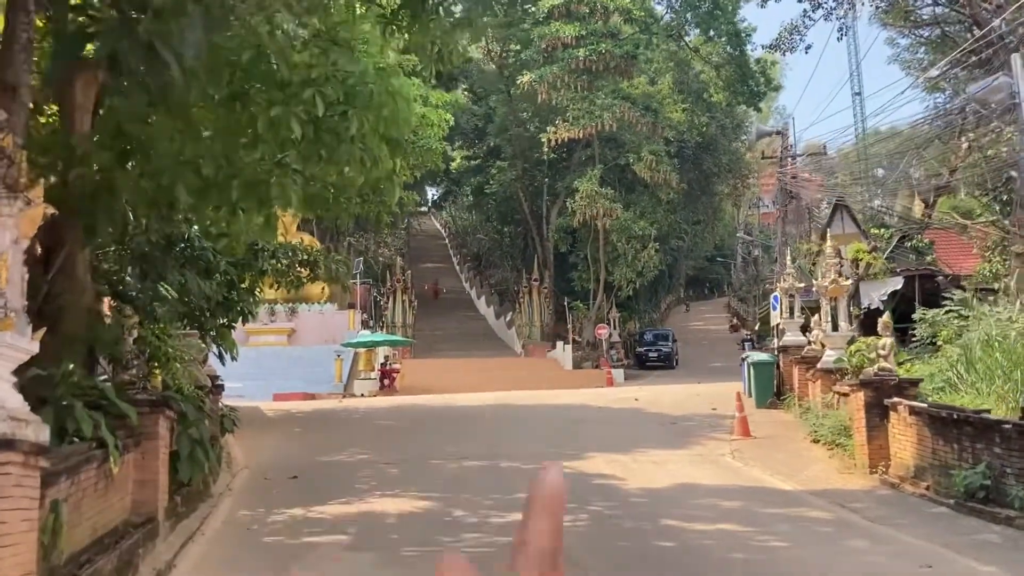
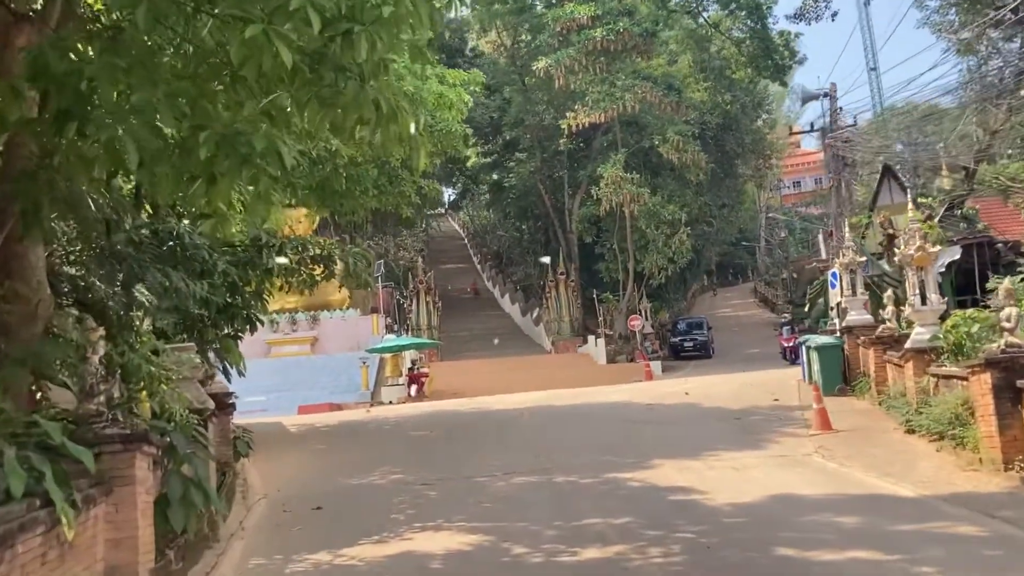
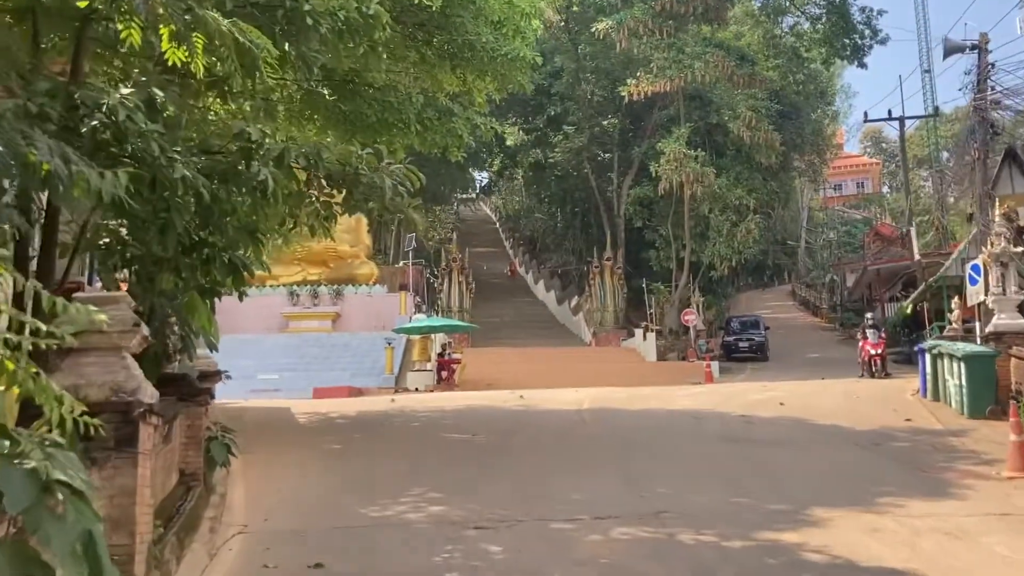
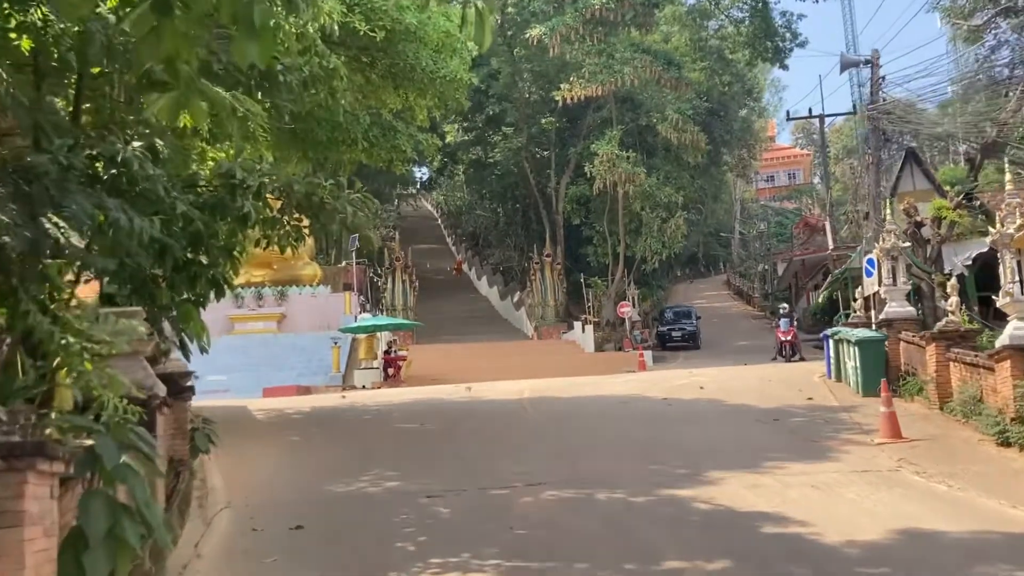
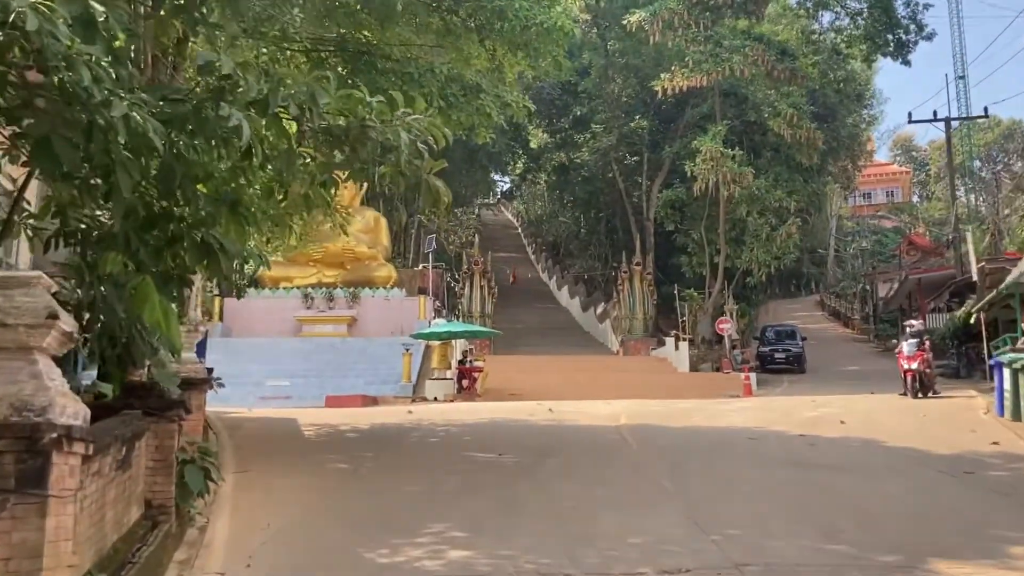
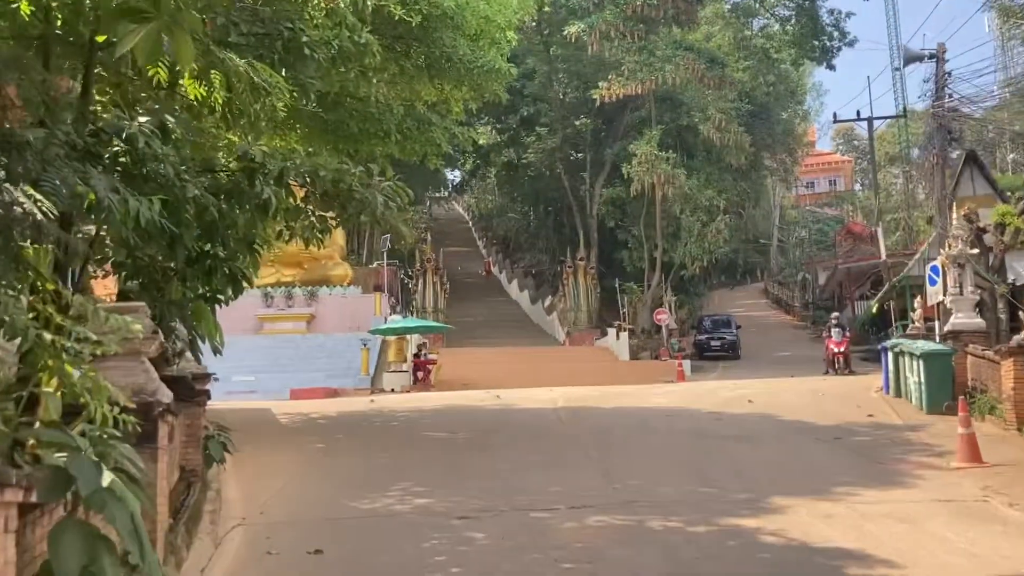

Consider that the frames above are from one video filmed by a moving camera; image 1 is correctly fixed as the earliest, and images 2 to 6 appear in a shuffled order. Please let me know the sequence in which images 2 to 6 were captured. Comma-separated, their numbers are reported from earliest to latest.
2, 4, 6, 3, 5
